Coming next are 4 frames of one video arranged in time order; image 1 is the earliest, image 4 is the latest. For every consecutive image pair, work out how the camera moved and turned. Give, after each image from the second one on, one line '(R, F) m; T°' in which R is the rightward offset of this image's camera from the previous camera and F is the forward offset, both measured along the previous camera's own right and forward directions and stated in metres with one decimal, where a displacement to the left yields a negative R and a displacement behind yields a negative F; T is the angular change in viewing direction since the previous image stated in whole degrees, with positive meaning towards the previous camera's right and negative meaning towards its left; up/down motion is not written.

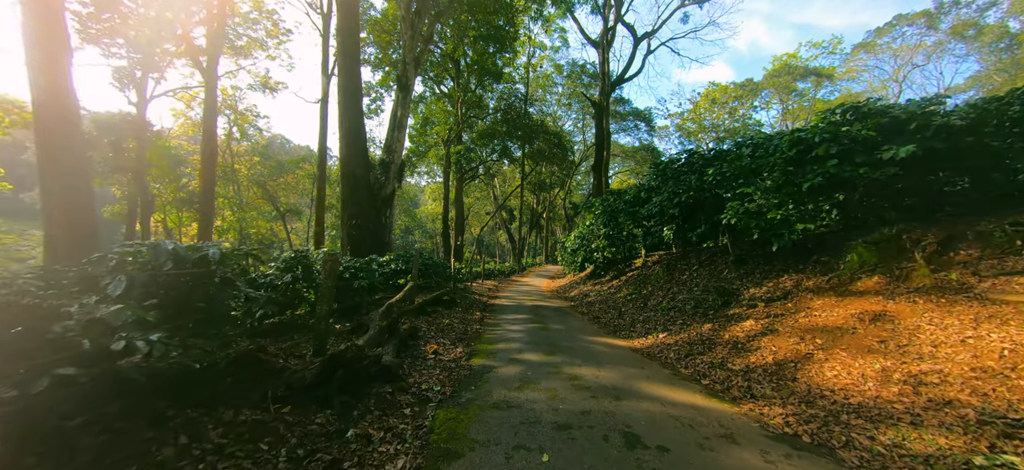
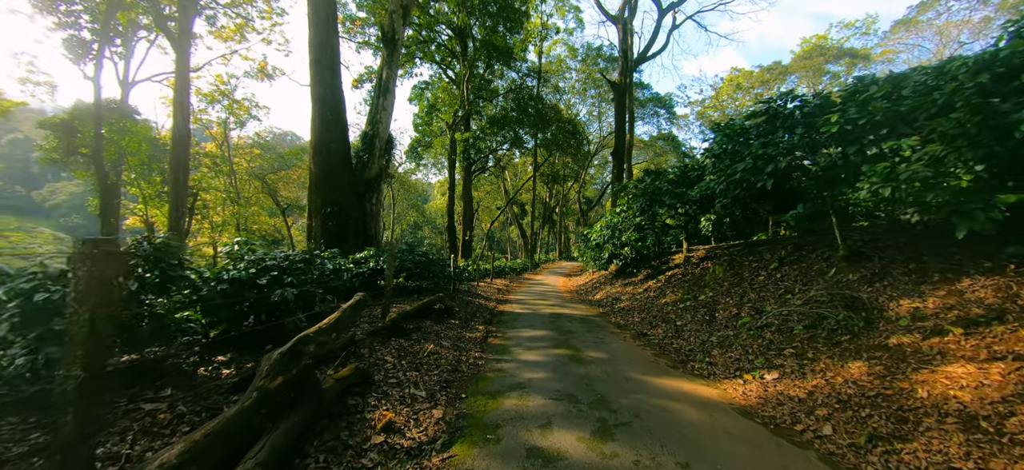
(0.0, +2.4) m; -2°
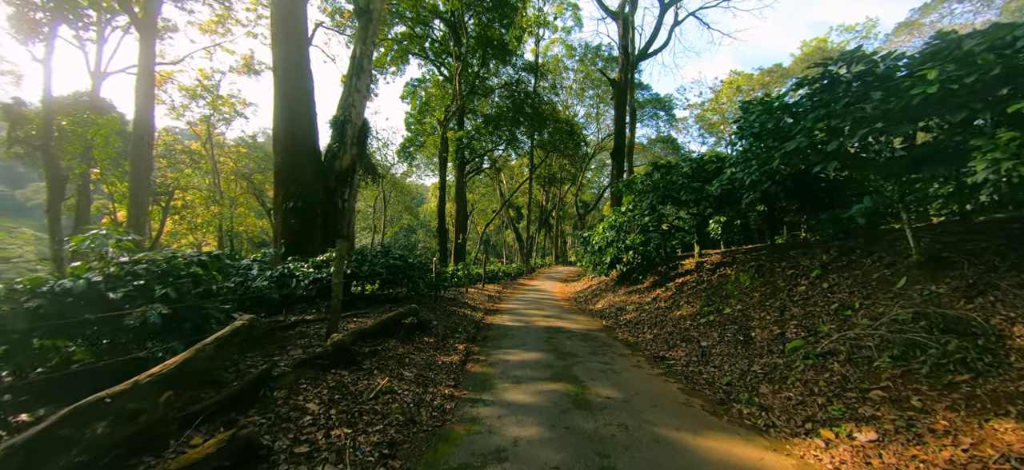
(+0.1, +1.2) m; 0°
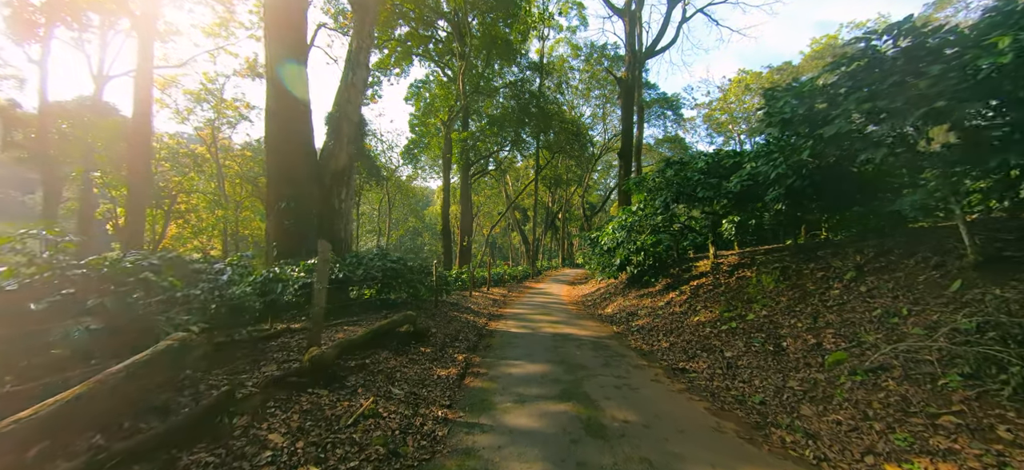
(0.0, +0.5) m; -1°
